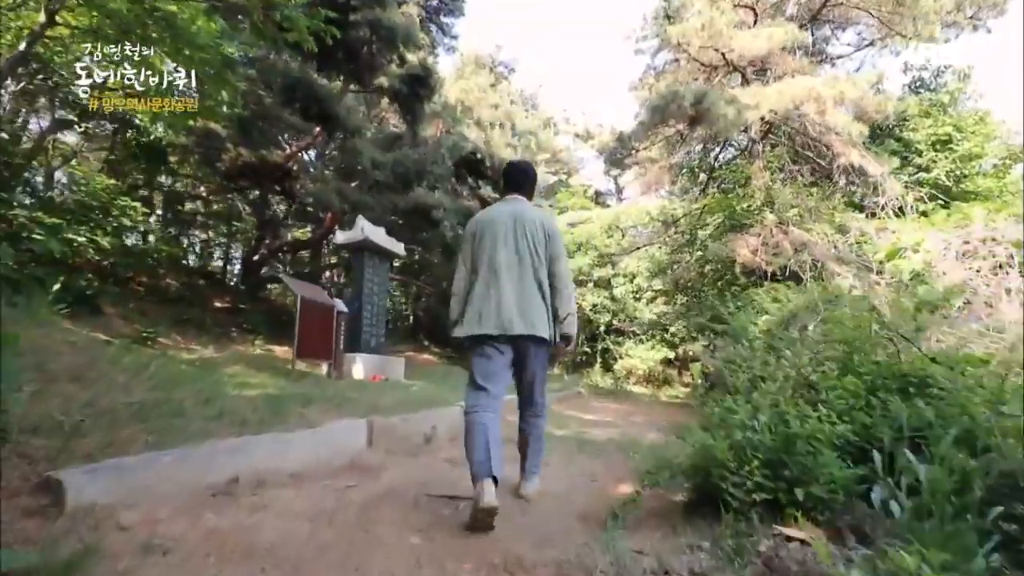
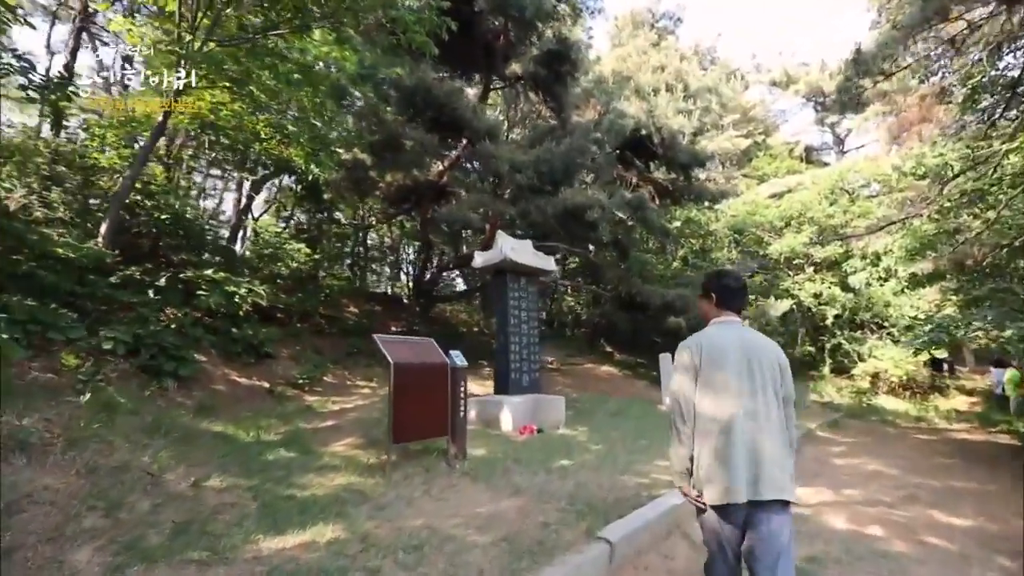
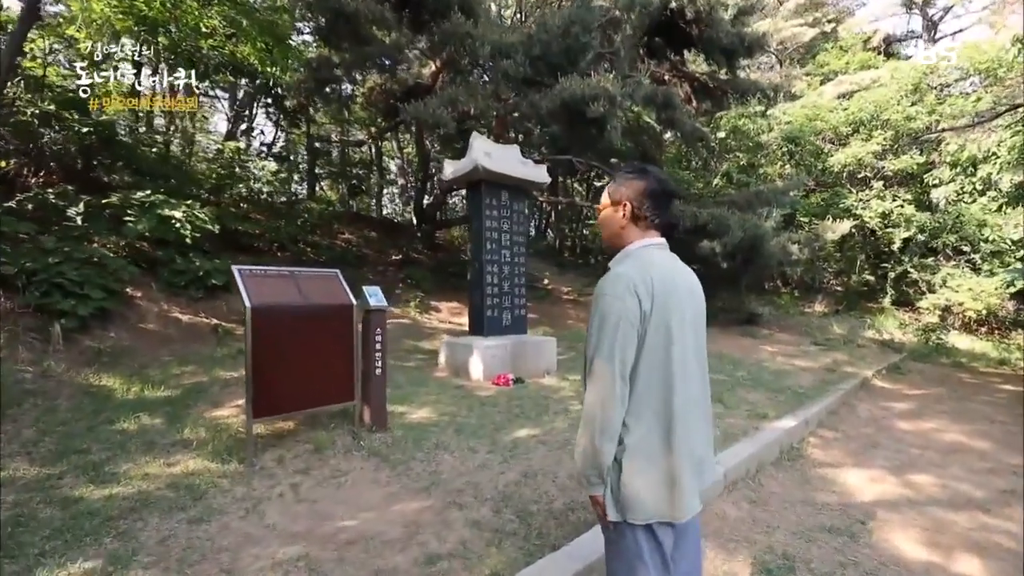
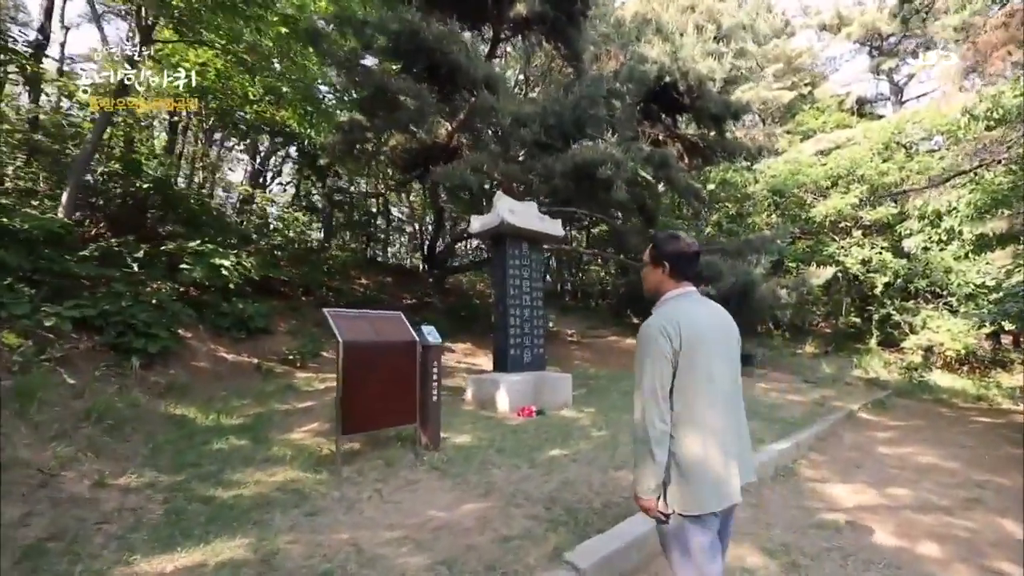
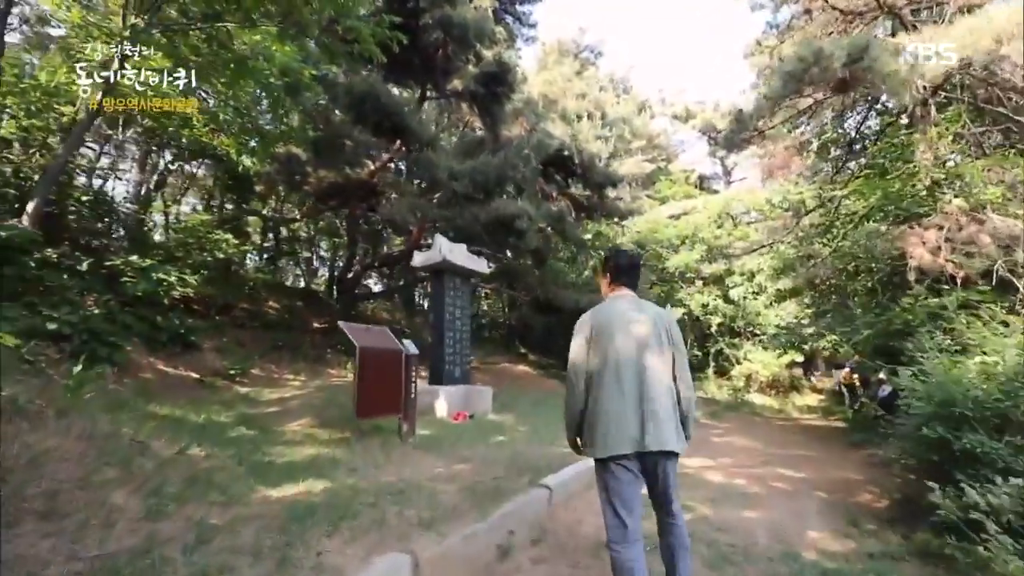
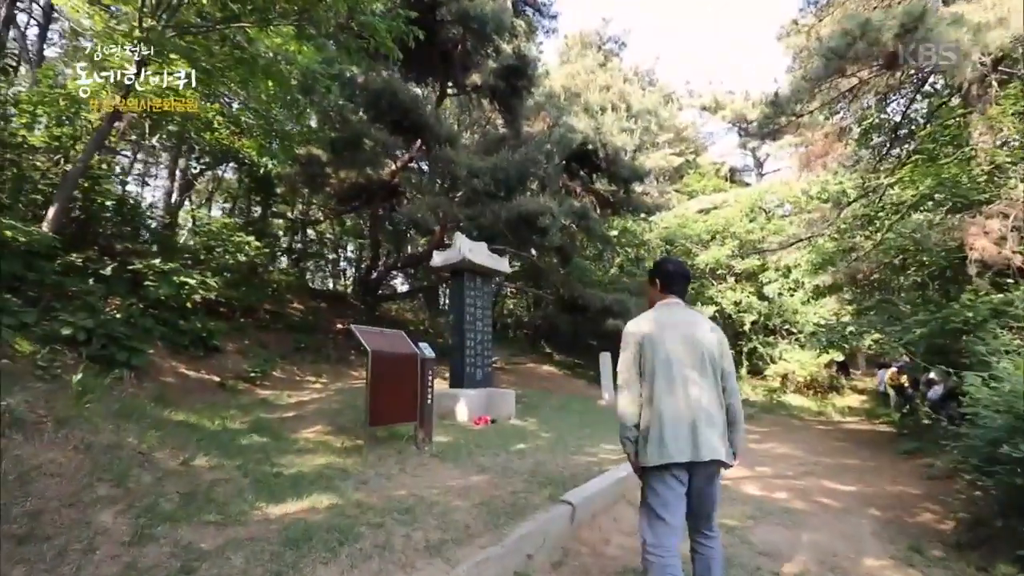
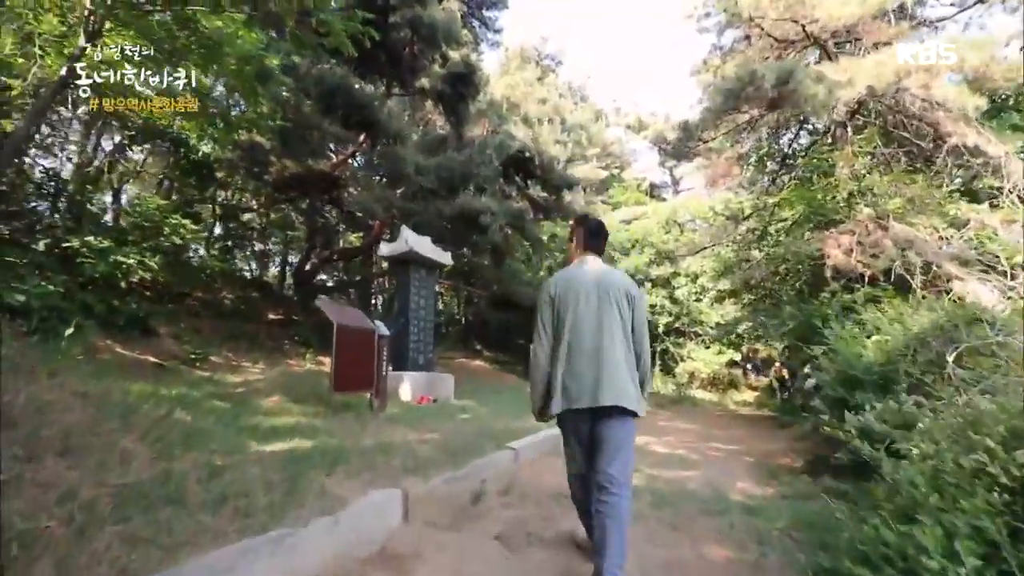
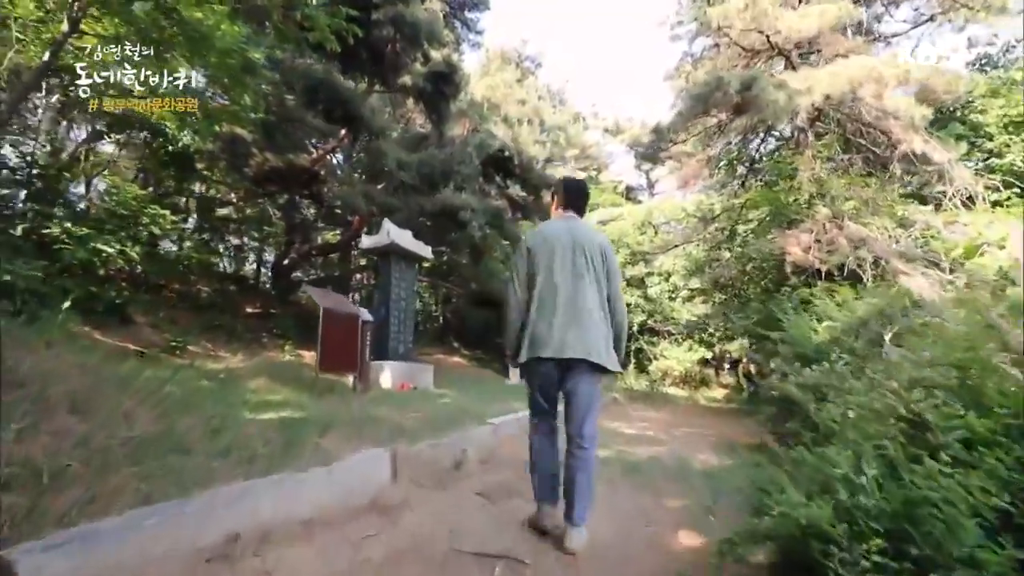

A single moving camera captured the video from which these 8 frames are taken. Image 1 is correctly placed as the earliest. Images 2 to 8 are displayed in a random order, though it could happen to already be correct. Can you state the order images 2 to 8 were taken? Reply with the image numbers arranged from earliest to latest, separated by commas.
8, 7, 5, 6, 2, 4, 3
